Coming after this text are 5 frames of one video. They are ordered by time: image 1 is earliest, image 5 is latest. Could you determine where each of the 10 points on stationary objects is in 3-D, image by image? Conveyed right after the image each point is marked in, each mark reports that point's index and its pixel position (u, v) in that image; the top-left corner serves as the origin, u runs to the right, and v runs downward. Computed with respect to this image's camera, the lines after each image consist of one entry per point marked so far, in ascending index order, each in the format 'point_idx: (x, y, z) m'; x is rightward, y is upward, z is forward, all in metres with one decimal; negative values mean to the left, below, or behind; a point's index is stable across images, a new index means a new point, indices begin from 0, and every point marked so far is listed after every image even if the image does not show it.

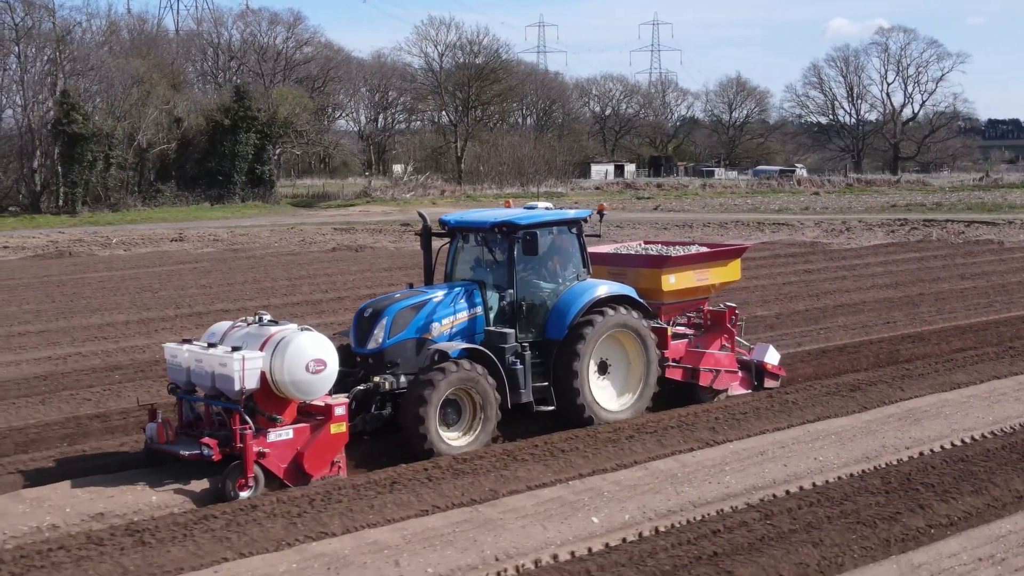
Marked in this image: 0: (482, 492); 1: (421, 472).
0: (-0.1, -0.8, +6.2) m
1: (-0.4, -0.8, +6.5) m
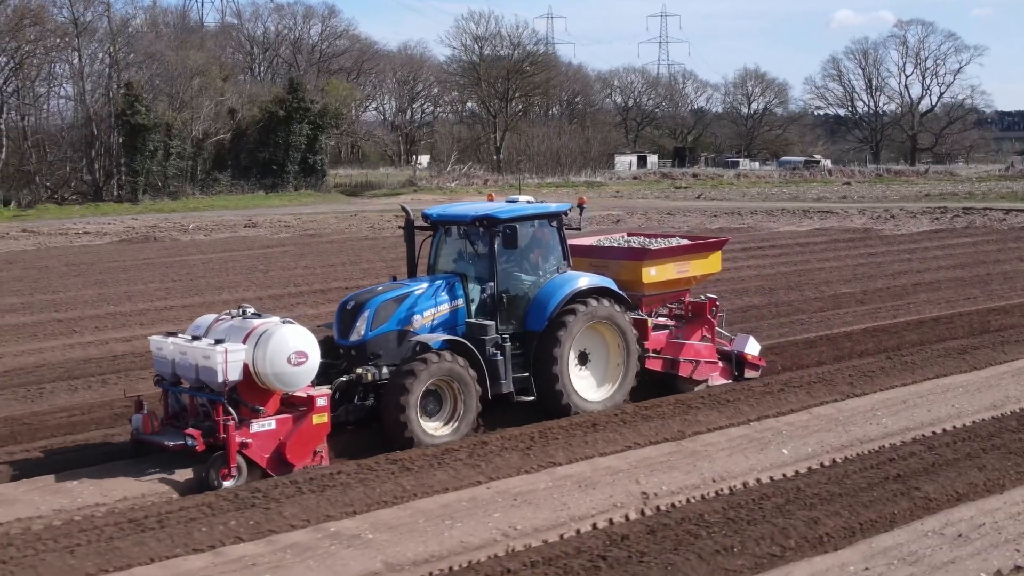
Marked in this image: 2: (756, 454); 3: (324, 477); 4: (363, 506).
0: (+0.8, -0.7, +7.2) m
1: (+0.5, -0.7, +7.5) m
2: (+1.1, -0.7, +6.7) m
3: (-0.8, -0.8, +6.5) m
4: (-0.6, -0.9, +6.0) m
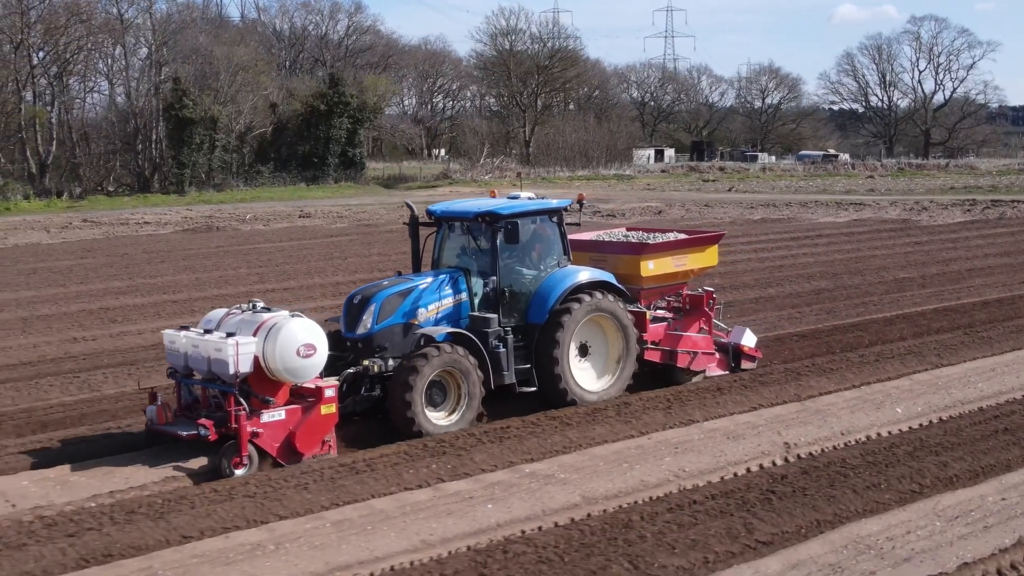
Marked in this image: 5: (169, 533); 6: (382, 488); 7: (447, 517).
0: (+1.5, -0.6, +8.1) m
1: (+1.2, -0.5, +8.4) m
2: (+1.8, -0.6, +7.5) m
3: (-0.1, -0.7, +7.3) m
4: (+0.1, -0.8, +6.8) m
5: (-1.3, -0.9, +5.7) m
6: (-0.6, -0.8, +6.3) m
7: (-0.2, -0.9, +5.8) m
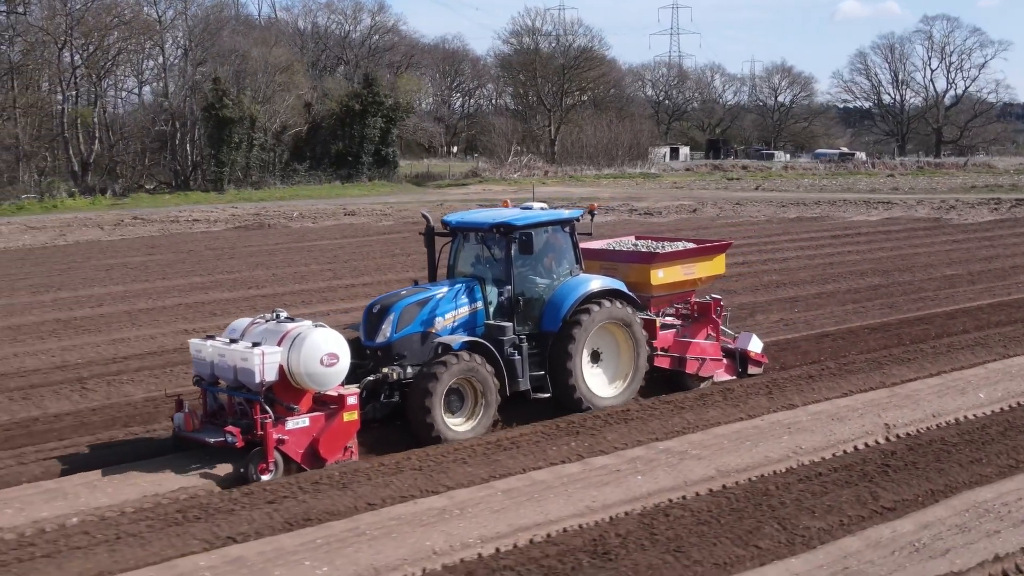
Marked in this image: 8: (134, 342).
0: (+2.1, -0.5, +8.8) m
1: (+1.9, -0.5, +9.1) m
2: (+2.5, -0.6, +8.3) m
3: (+0.6, -0.7, +8.0) m
4: (+0.8, -0.7, +7.6) m
5: (-0.7, -0.9, +6.4) m
6: (+0.1, -0.8, +7.0) m
7: (+0.4, -0.9, +6.5) m
8: (-2.8, -0.4, +11.0) m
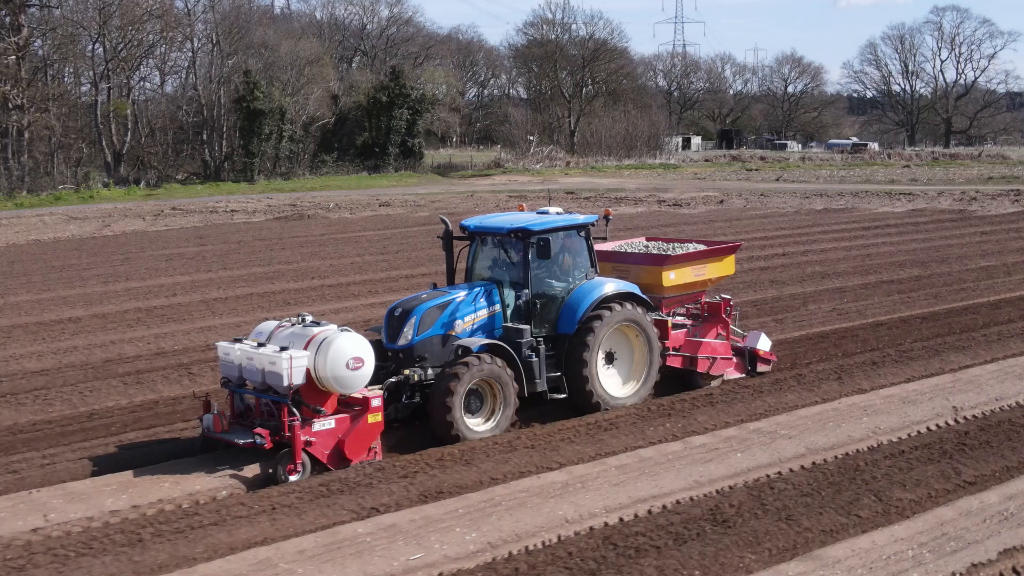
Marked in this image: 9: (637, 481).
0: (+2.7, -0.5, +9.4) m
1: (+2.4, -0.5, +9.7) m
2: (+3.0, -0.6, +8.9) m
3: (+1.1, -0.6, +8.6) m
4: (+1.3, -0.7, +8.2) m
5: (-0.1, -0.9, +7.0) m
6: (+0.6, -0.8, +7.6) m
7: (+0.9, -0.8, +7.1) m
8: (-2.3, -0.3, +11.6) m
9: (+0.6, -0.9, +6.8) m
